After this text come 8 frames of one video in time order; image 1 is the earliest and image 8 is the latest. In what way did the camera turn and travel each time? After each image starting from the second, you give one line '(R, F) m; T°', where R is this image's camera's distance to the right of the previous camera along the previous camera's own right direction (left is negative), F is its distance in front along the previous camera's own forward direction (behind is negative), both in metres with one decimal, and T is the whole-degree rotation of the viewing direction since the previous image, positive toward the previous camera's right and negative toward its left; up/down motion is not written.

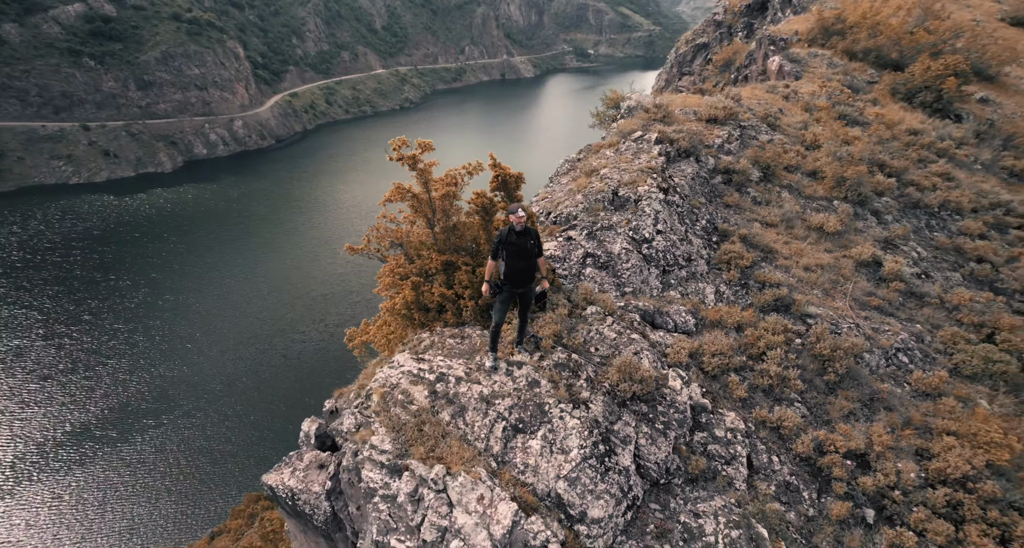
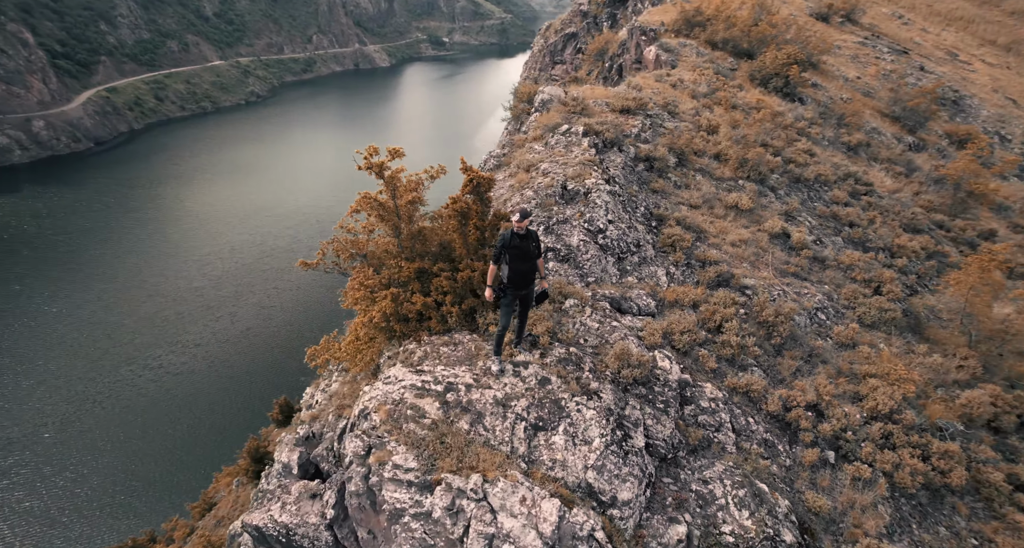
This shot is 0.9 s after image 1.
(-1.3, +0.1) m; +11°
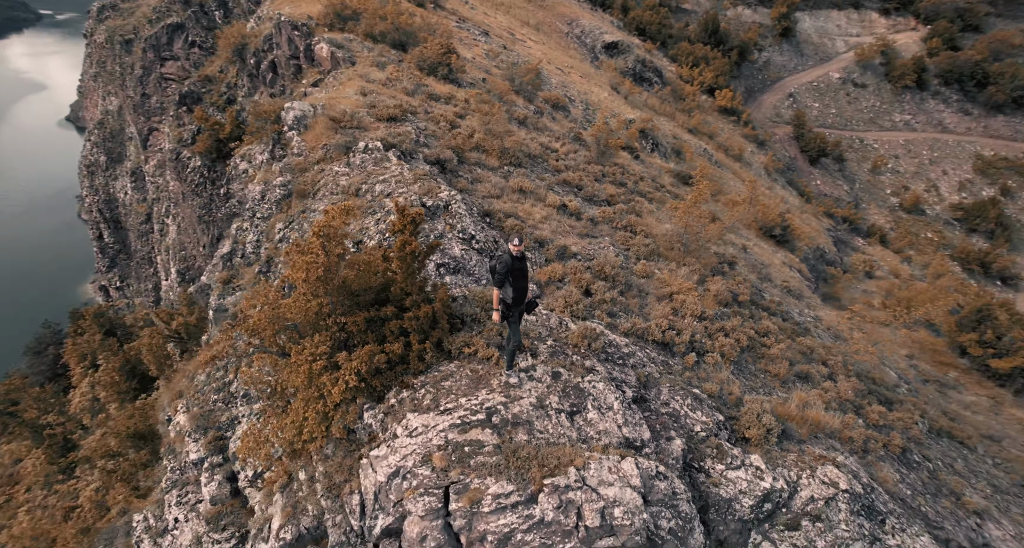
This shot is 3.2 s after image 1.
(-3.9, +0.3) m; +30°
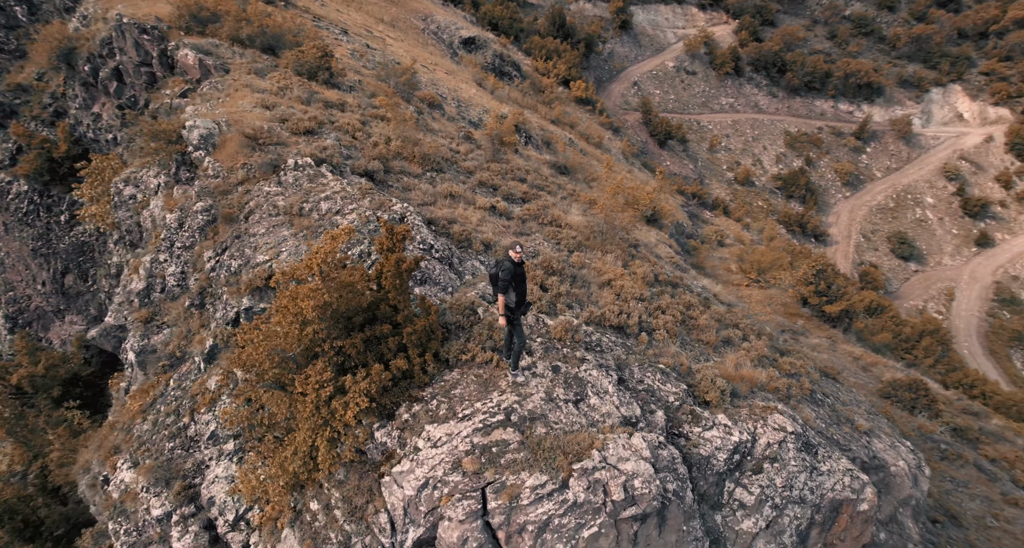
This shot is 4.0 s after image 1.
(-1.5, -0.3) m; +11°
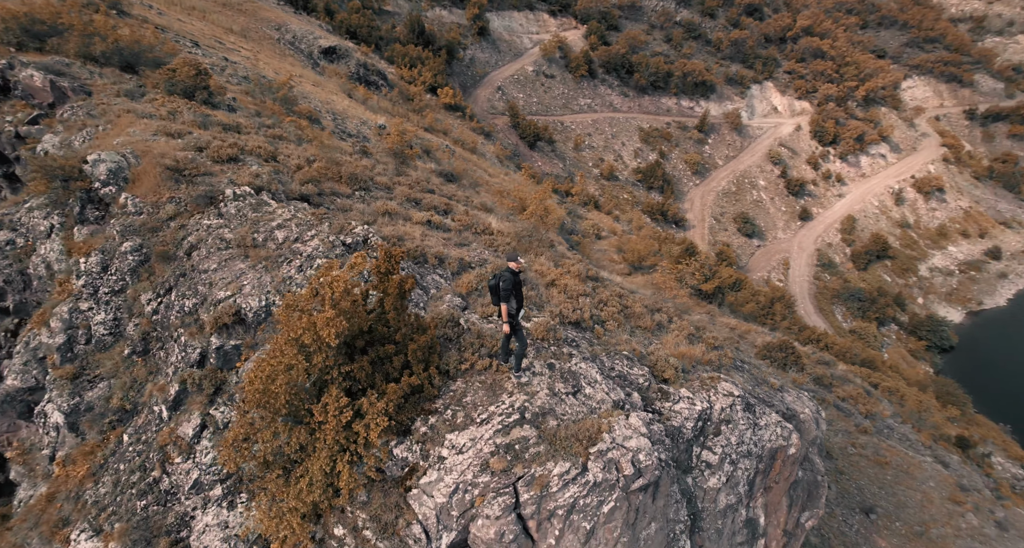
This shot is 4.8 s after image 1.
(-1.6, -0.6) m; +10°
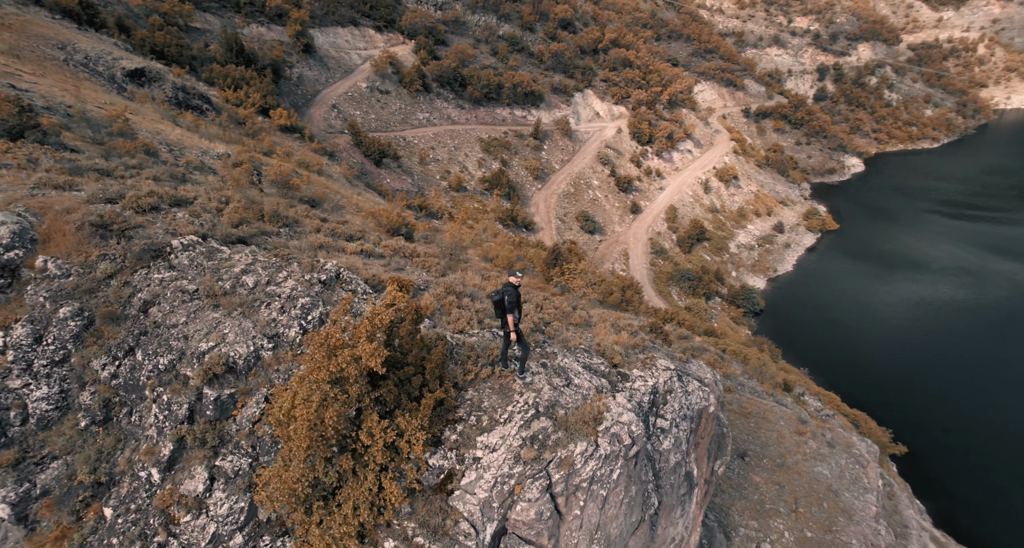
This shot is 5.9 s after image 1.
(-2.3, -1.3) m; +13°
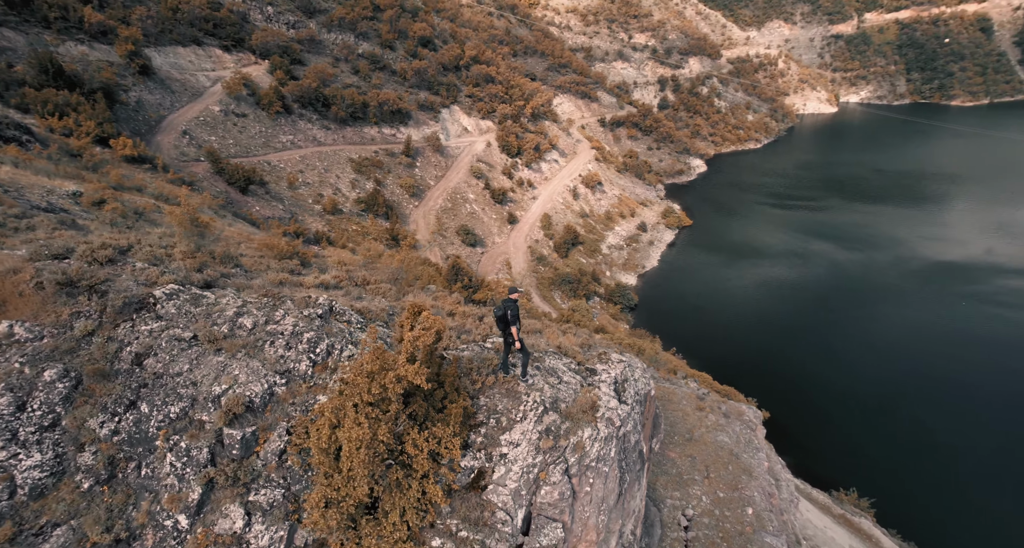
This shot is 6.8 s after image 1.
(-2.7, -1.8) m; +12°
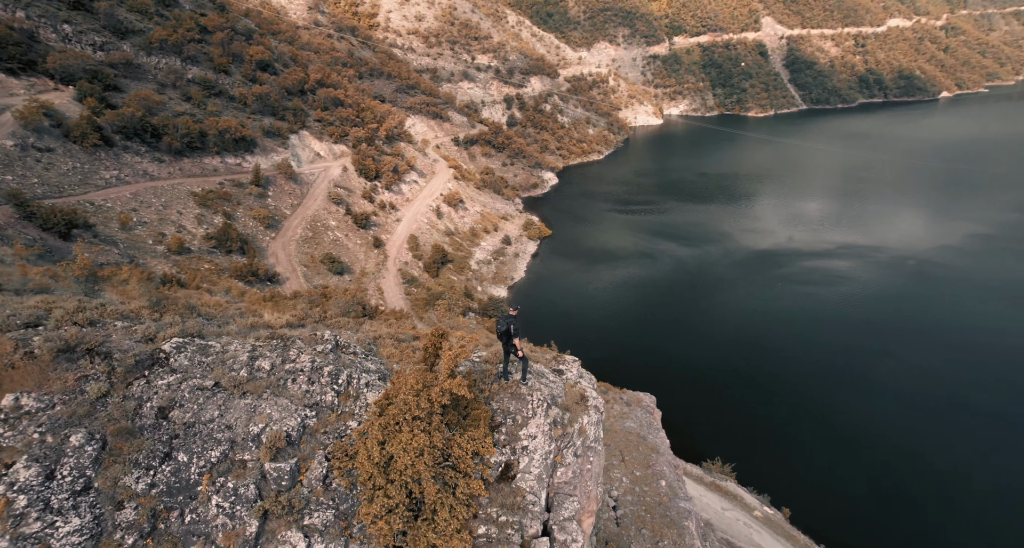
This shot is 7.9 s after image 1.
(-3.6, -2.5) m; +13°
